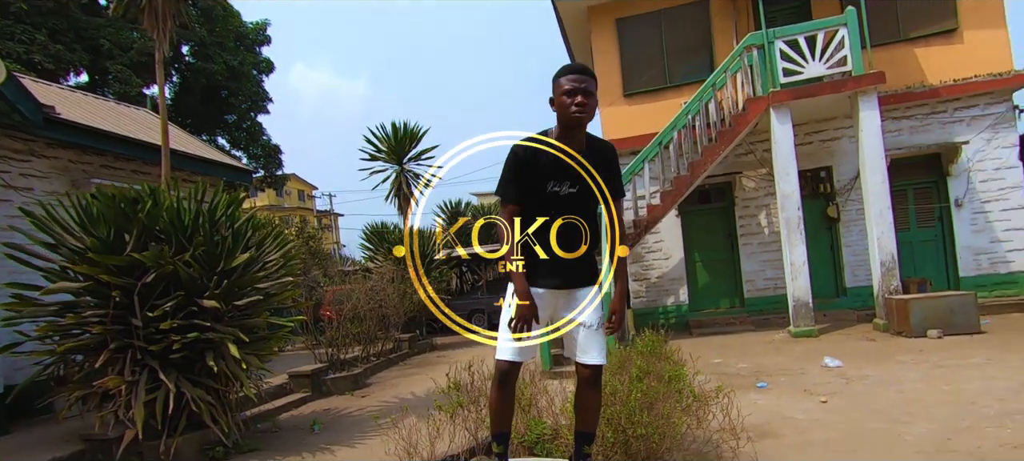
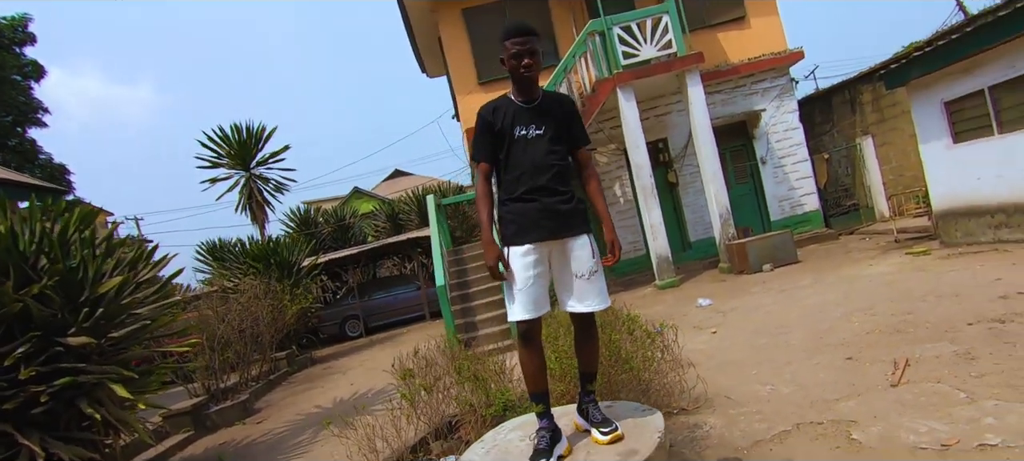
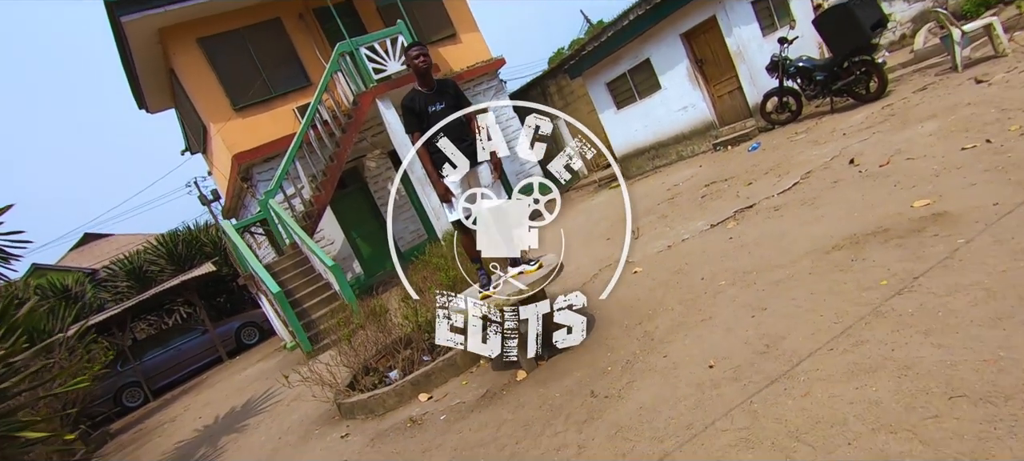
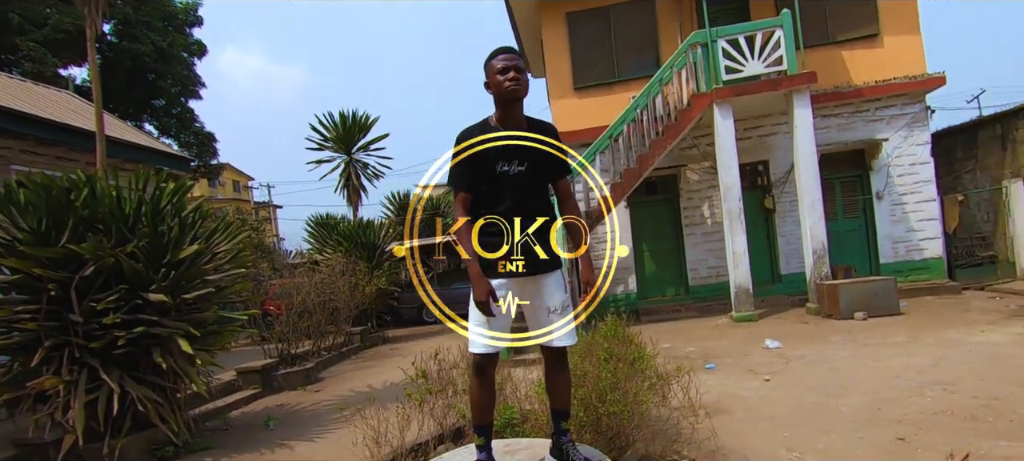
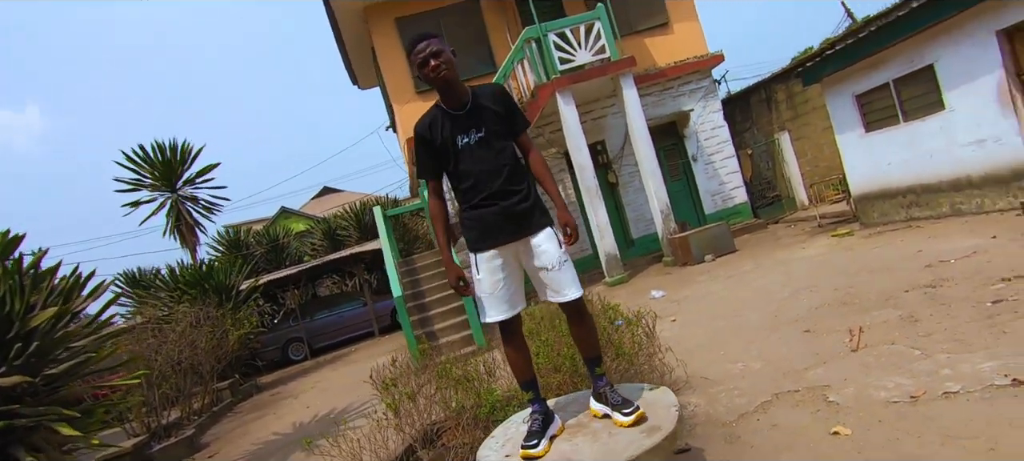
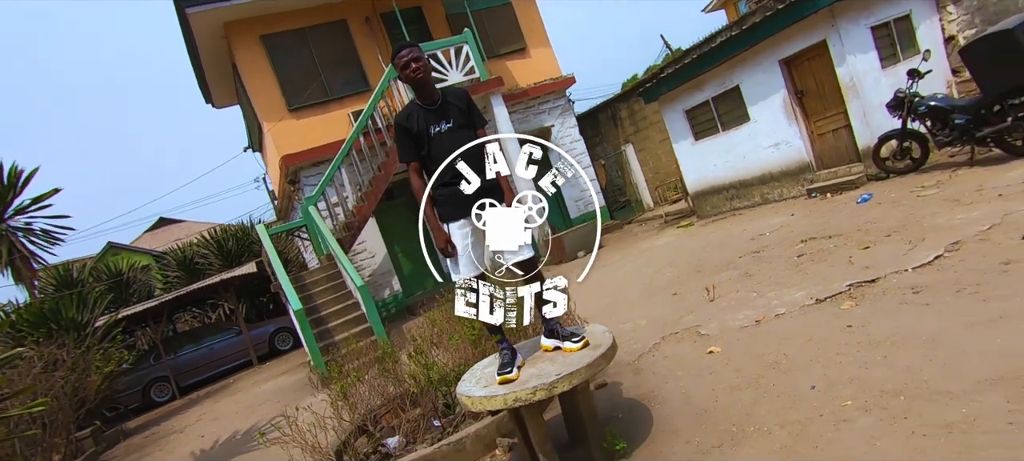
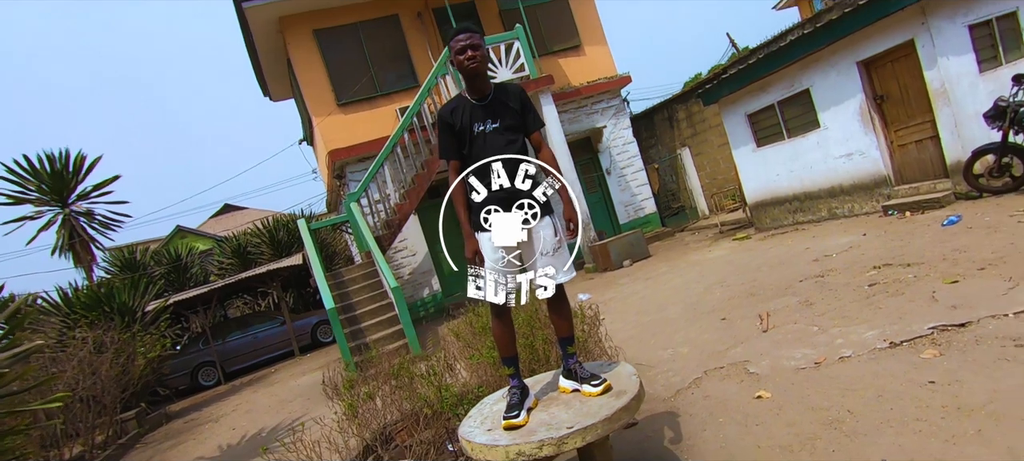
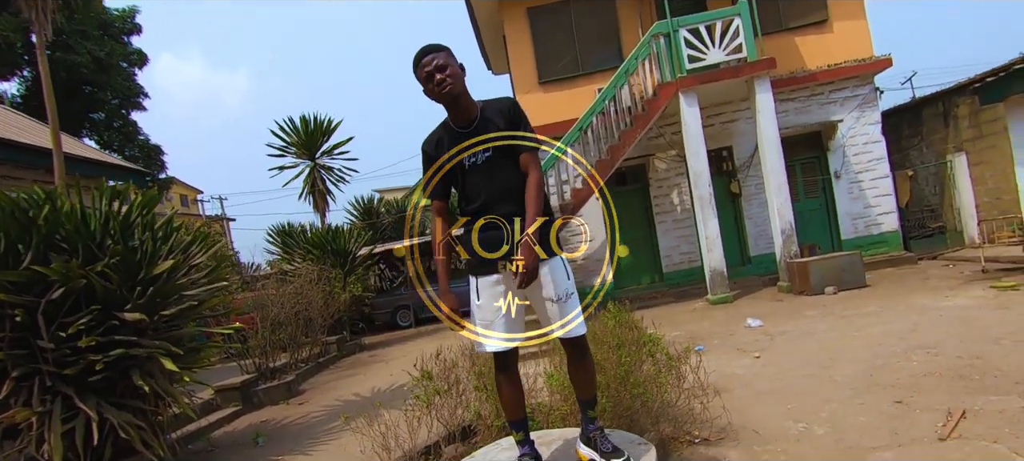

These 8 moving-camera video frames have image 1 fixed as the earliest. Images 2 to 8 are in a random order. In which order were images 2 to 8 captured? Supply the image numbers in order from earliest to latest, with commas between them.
4, 8, 2, 5, 7, 6, 3
